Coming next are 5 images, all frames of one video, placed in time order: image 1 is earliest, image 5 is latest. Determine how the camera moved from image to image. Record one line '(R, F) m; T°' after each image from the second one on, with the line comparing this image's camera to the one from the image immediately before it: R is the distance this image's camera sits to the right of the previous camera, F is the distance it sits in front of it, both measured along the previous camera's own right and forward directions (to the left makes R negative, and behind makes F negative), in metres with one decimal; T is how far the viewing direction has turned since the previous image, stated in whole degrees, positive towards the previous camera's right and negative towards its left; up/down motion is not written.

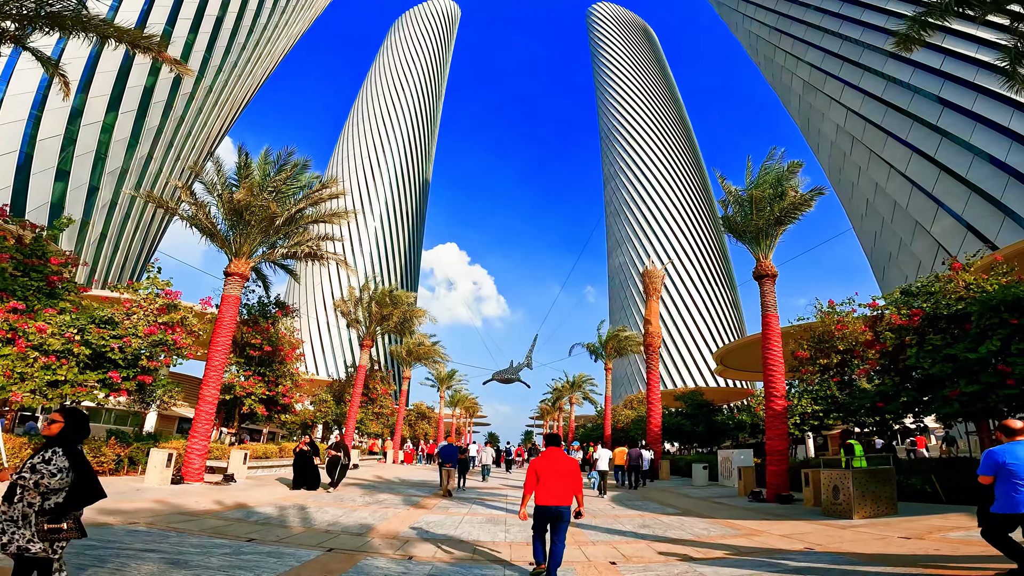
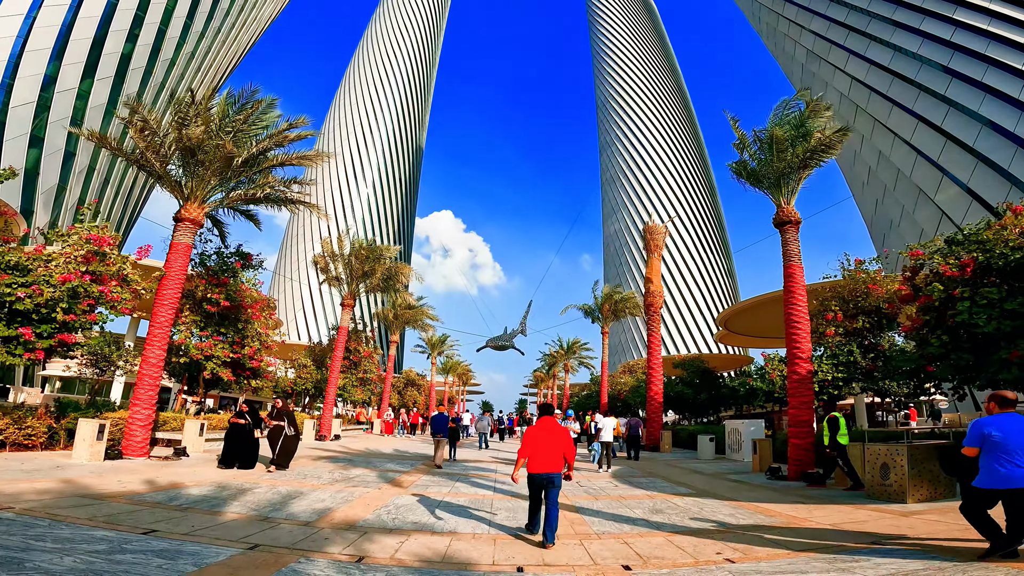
(+0.1, +1.9) m; +1°
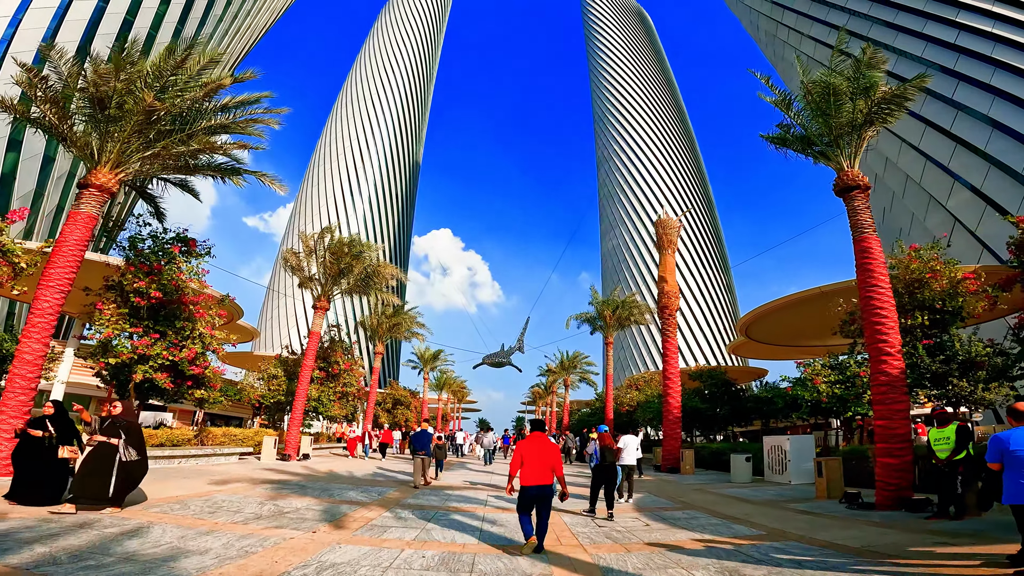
(+0.1, +3.1) m; 0°
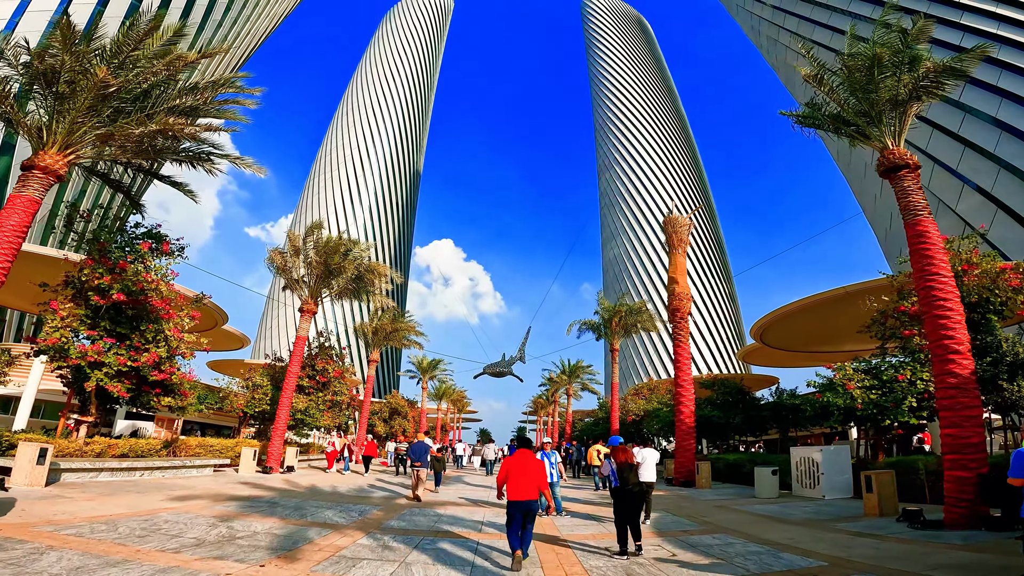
(0.0, +1.4) m; 0°
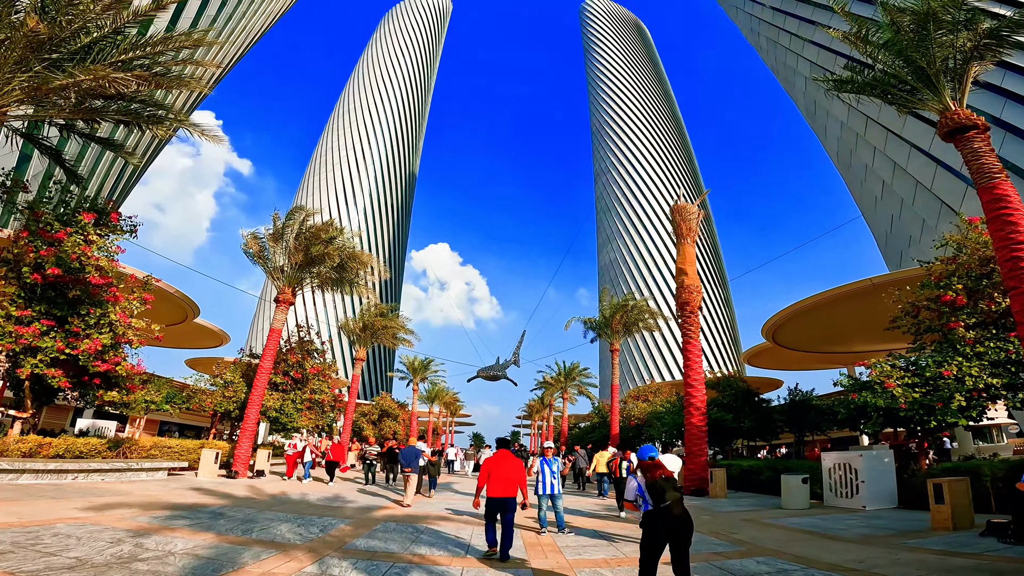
(0.0, +1.7) m; +1°
